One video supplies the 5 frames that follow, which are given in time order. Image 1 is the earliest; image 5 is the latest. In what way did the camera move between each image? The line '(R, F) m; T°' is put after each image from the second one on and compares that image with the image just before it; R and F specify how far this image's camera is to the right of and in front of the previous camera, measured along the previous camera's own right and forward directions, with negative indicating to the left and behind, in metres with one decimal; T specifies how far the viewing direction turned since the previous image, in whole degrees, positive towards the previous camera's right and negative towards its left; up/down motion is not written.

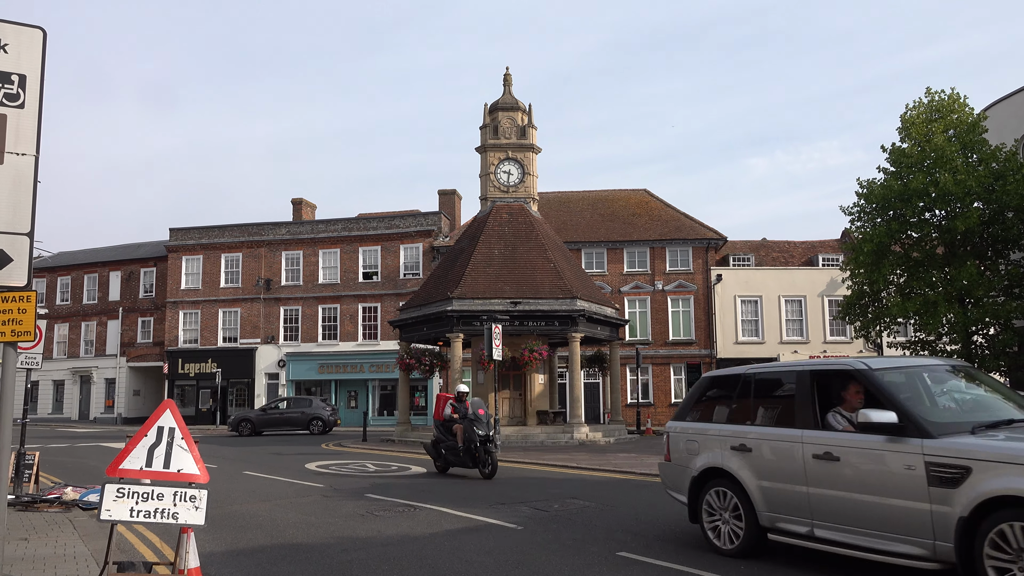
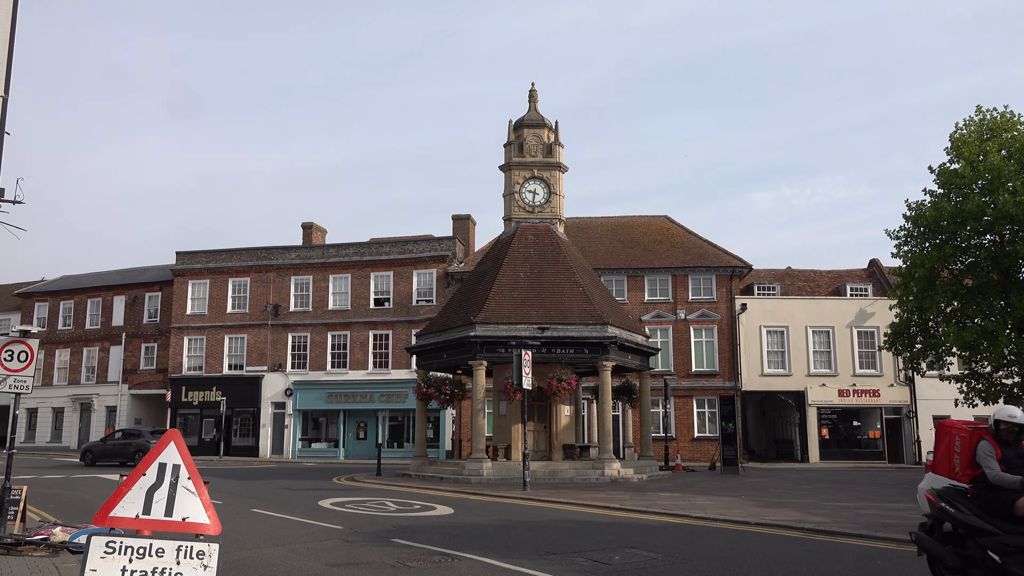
(-0.7, +1.6) m; 0°
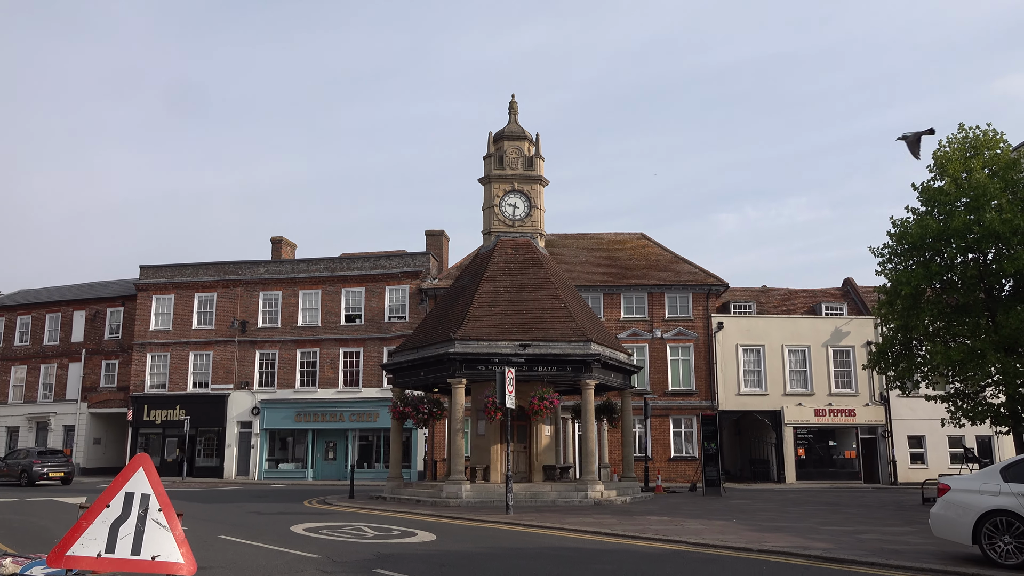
(-0.4, +0.8) m; +2°
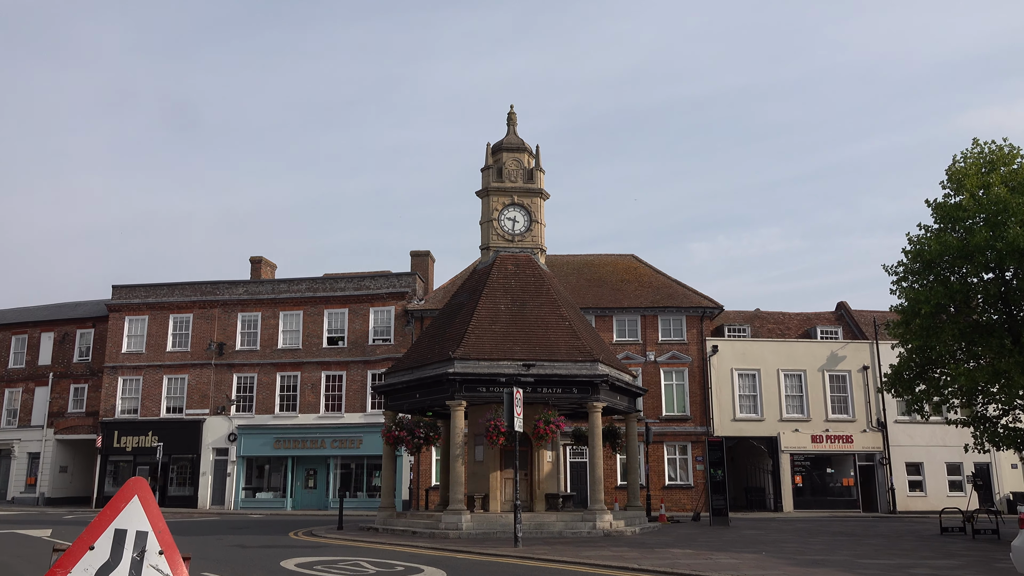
(-0.8, +1.4) m; +2°
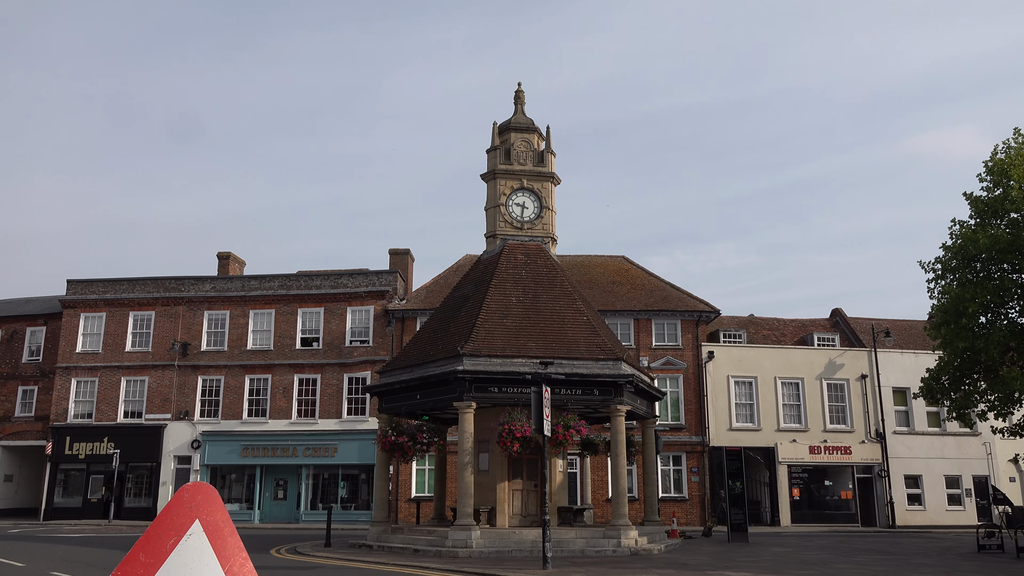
(-1.4, +2.4) m; +3°
